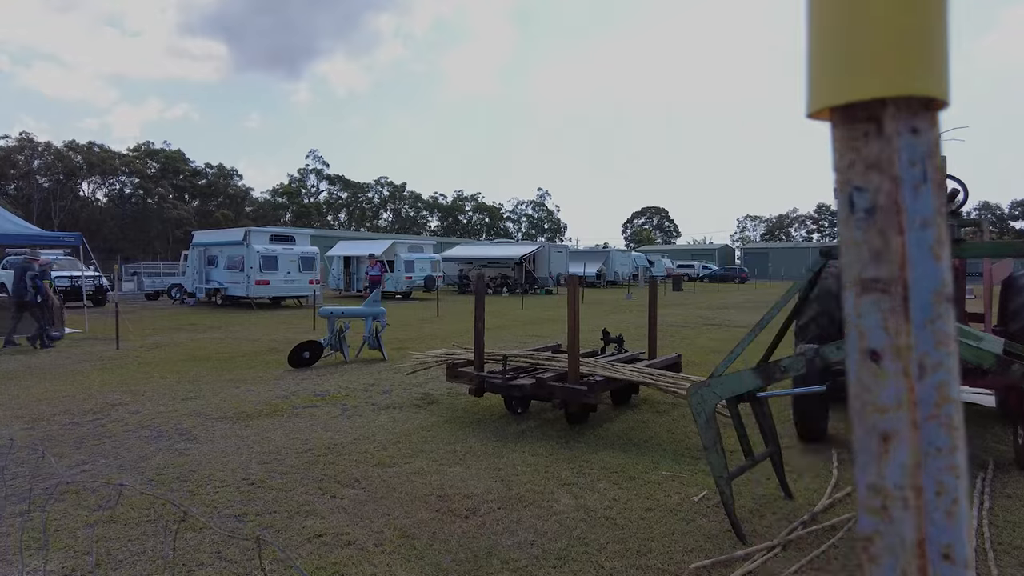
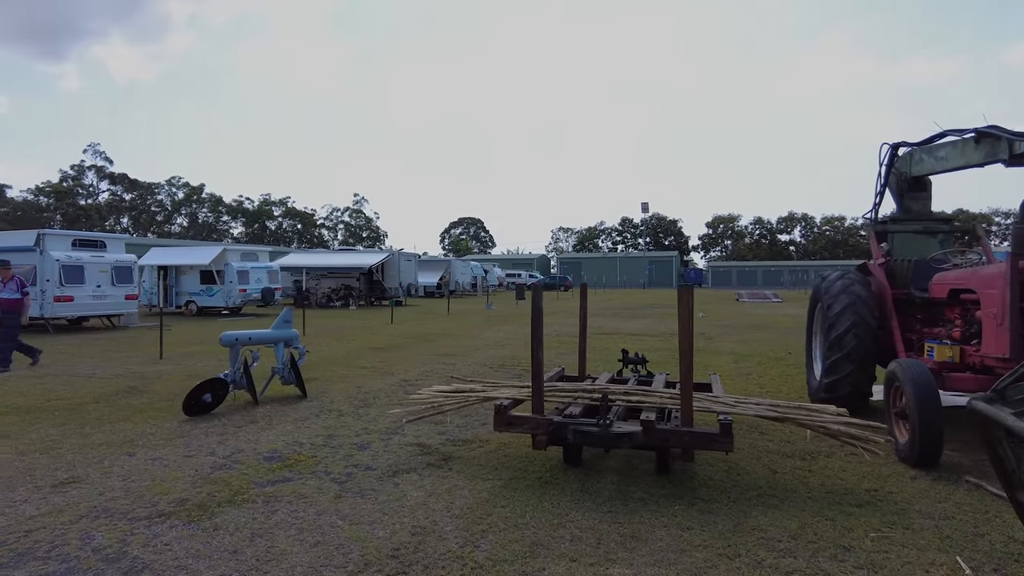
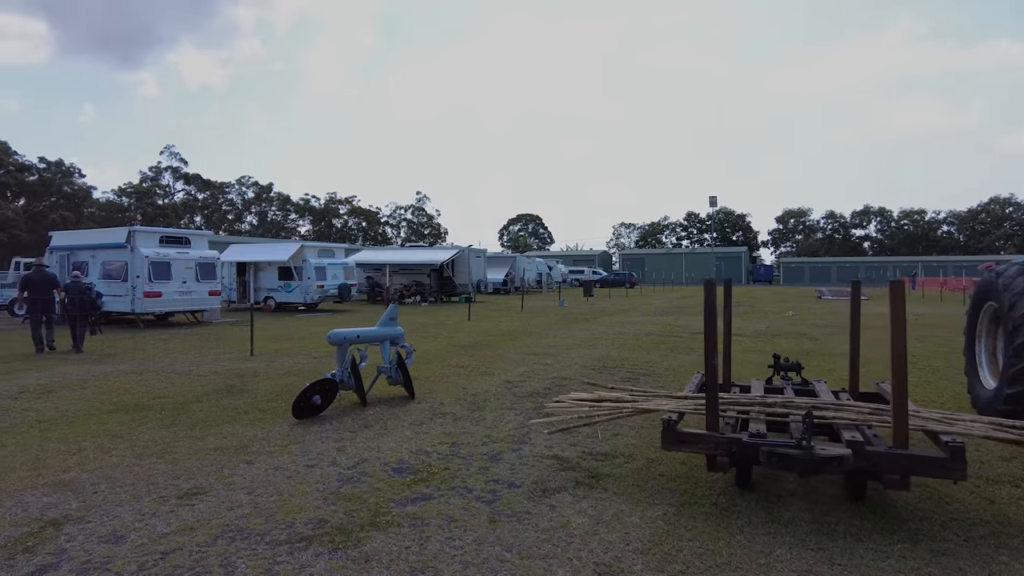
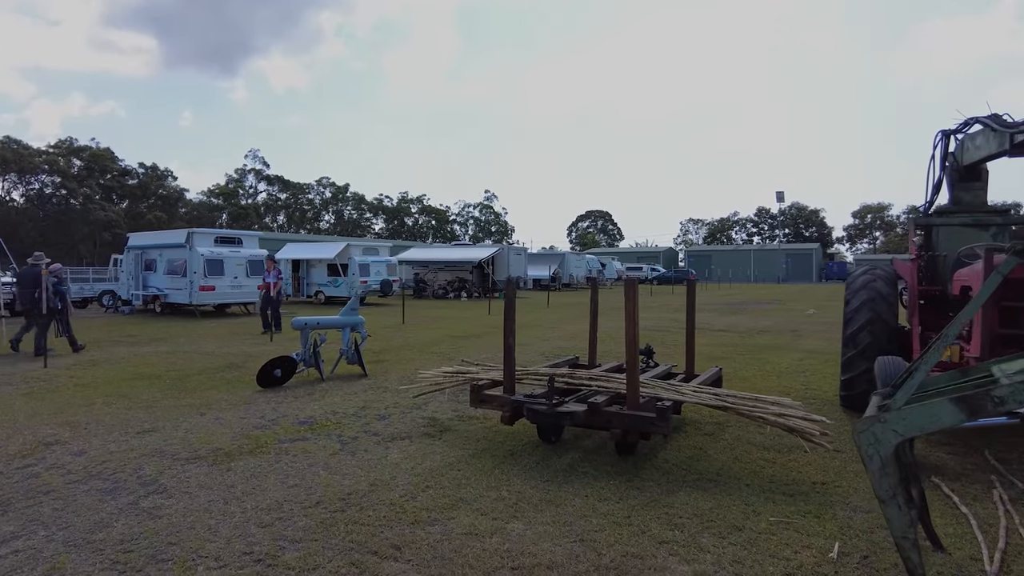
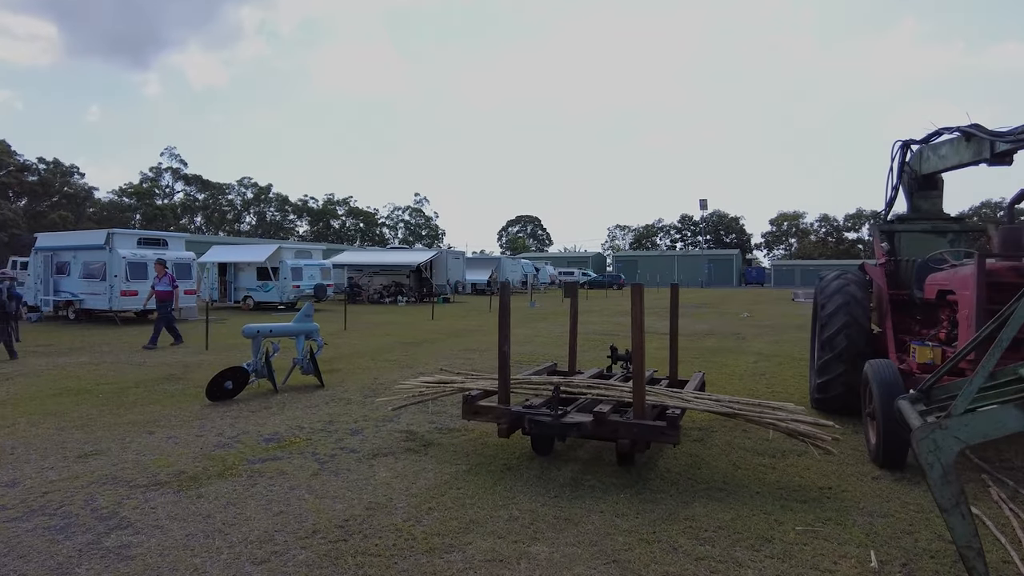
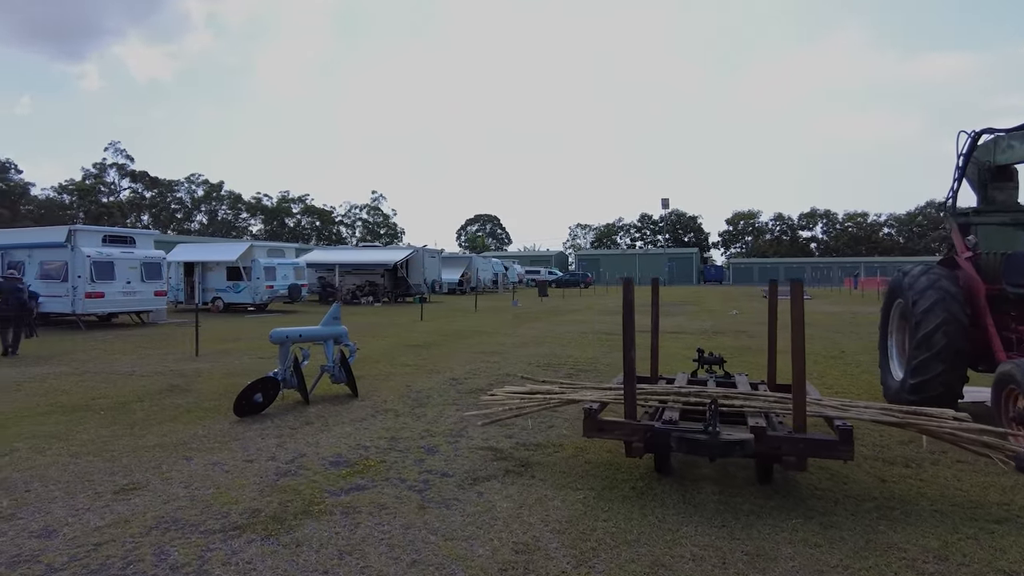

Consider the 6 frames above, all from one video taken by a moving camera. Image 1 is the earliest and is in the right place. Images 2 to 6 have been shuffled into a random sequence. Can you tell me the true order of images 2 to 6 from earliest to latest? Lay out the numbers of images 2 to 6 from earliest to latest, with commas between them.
4, 5, 2, 6, 3
